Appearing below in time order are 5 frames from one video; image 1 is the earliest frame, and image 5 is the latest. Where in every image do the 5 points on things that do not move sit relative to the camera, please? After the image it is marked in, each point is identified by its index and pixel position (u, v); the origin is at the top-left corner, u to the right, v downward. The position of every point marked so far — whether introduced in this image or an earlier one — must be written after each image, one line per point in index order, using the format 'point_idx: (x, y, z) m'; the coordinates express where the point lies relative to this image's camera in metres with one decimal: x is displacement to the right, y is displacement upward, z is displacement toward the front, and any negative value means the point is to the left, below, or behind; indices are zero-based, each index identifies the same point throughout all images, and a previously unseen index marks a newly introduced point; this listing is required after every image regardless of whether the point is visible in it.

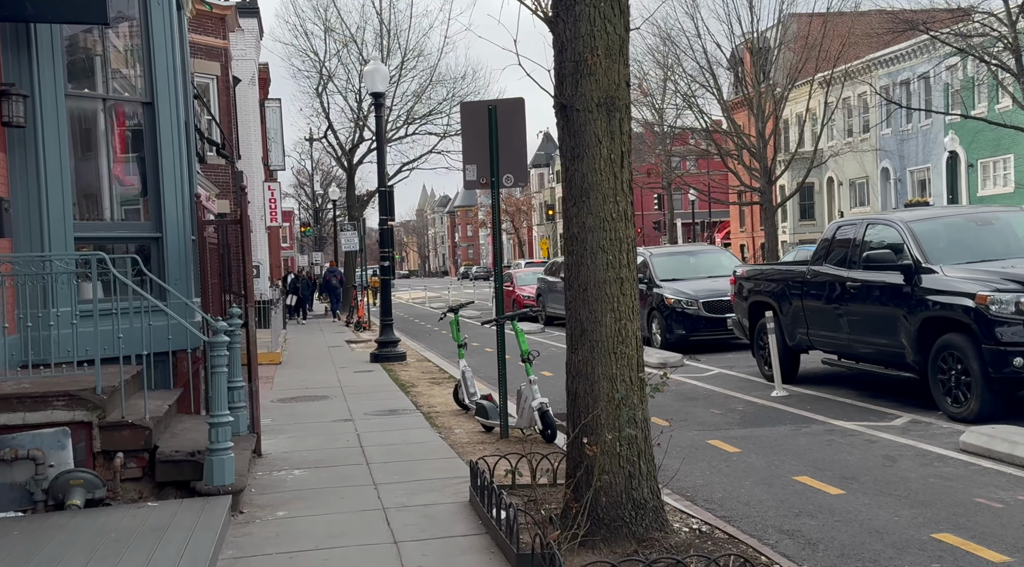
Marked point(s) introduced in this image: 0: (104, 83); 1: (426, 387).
0: (-3.8, +1.9, +9.5) m
1: (-1.2, -1.4, +14.1) m
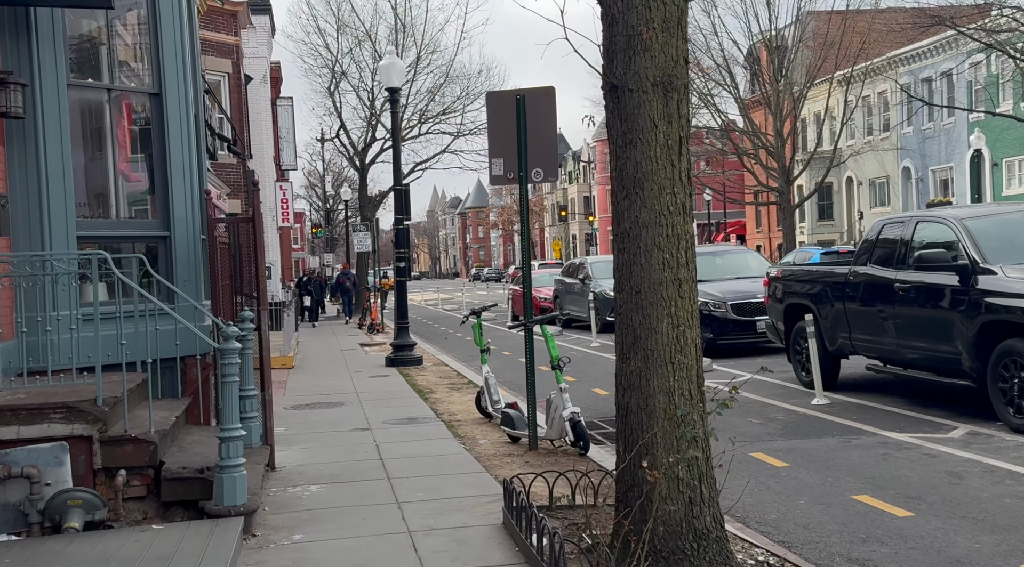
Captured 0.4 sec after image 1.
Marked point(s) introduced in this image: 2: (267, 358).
0: (-3.5, +1.8, +9.0) m
1: (-0.9, -1.5, +13.5) m
2: (-2.1, -0.6, +8.7) m
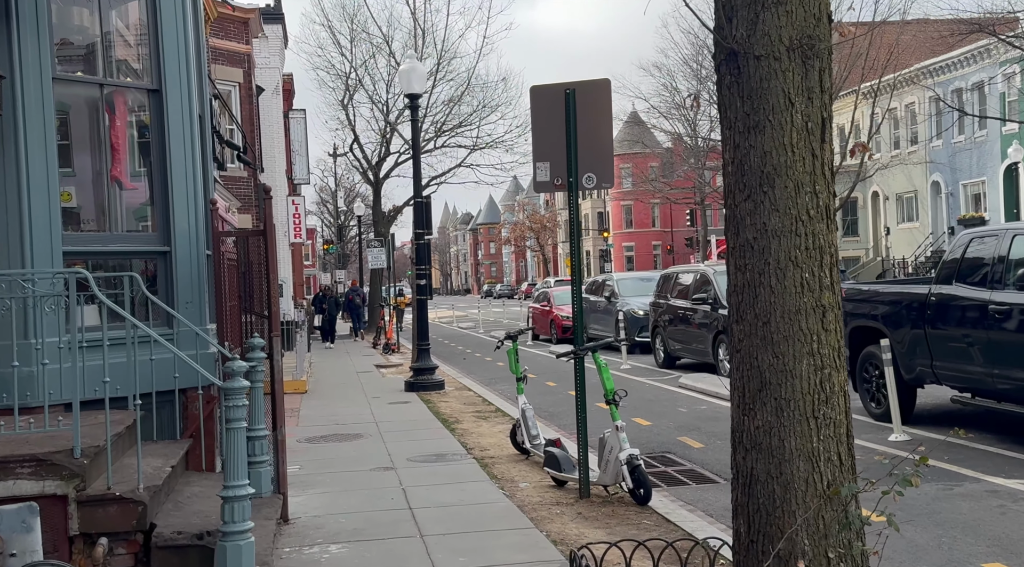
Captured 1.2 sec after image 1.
0: (-3.1, +1.7, +7.9) m
1: (-0.5, -1.7, +12.4) m
2: (-1.7, -0.8, +7.6) m
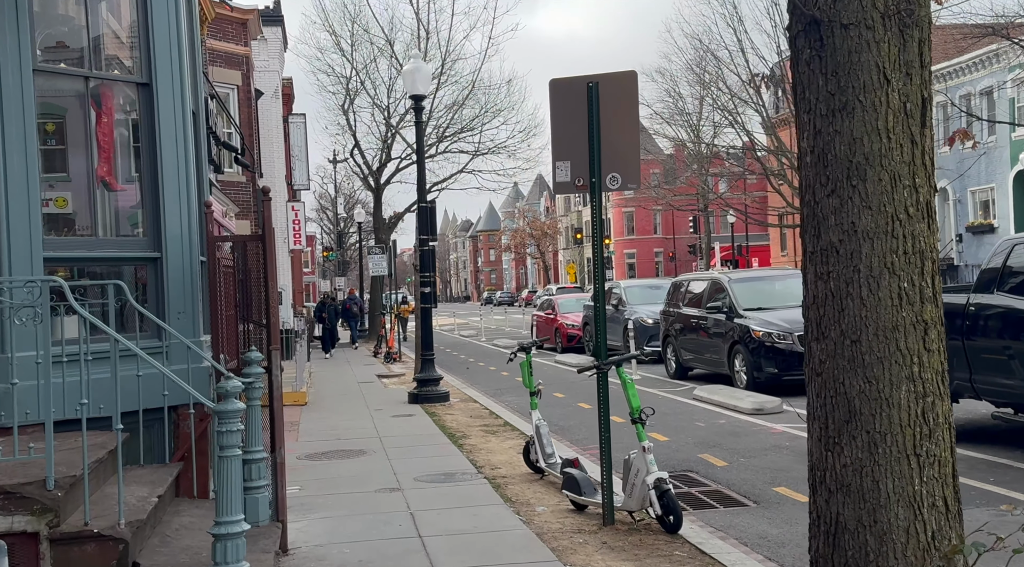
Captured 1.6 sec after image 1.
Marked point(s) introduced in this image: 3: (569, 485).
0: (-3.0, +1.6, +7.4) m
1: (-0.4, -1.8, +11.8) m
2: (-1.6, -0.9, +7.0) m
3: (+0.4, -1.5, +7.7) m
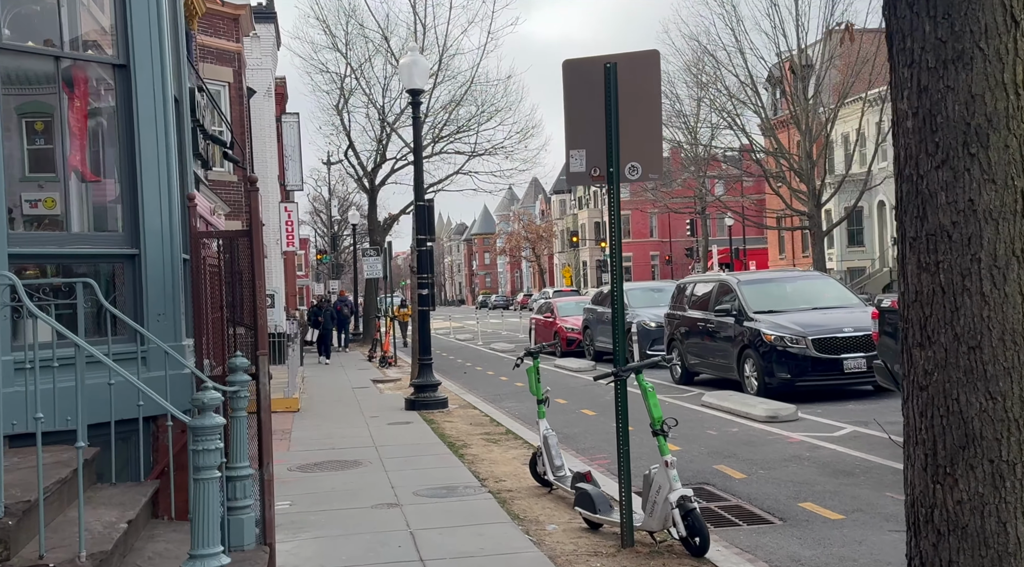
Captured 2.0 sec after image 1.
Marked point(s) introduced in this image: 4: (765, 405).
0: (-3.0, +1.6, +6.8) m
1: (-0.3, -1.8, +11.2) m
2: (-1.5, -0.8, +6.4) m
3: (+0.5, -1.5, +7.1) m
4: (+3.1, -1.5, +12.6) m
